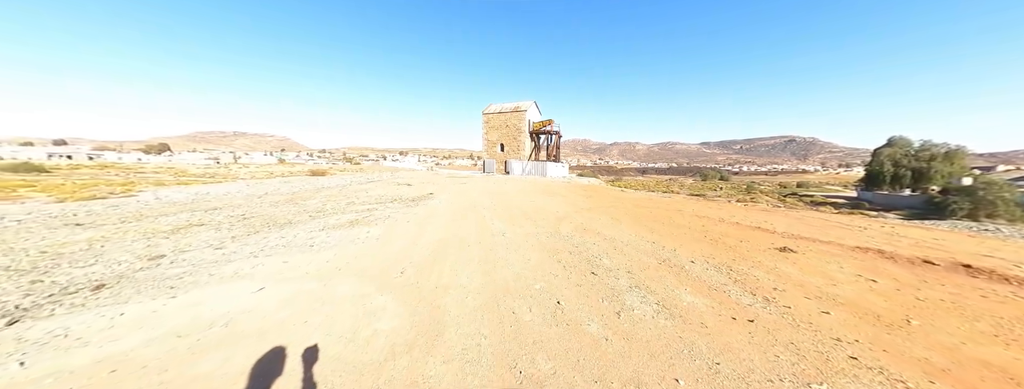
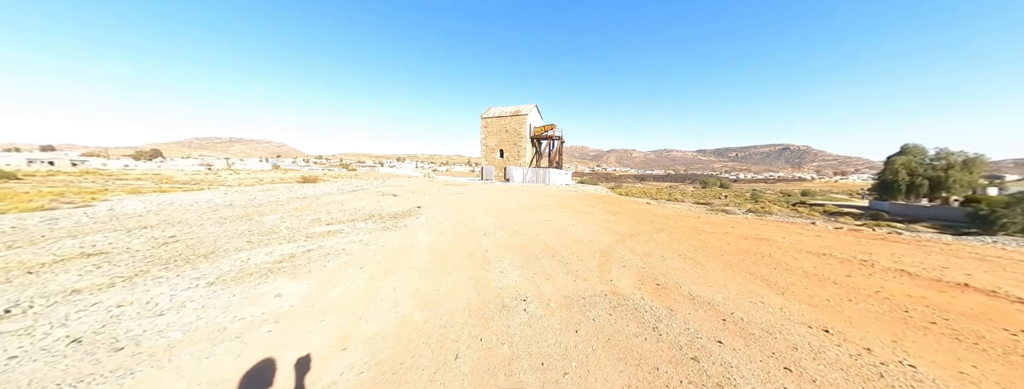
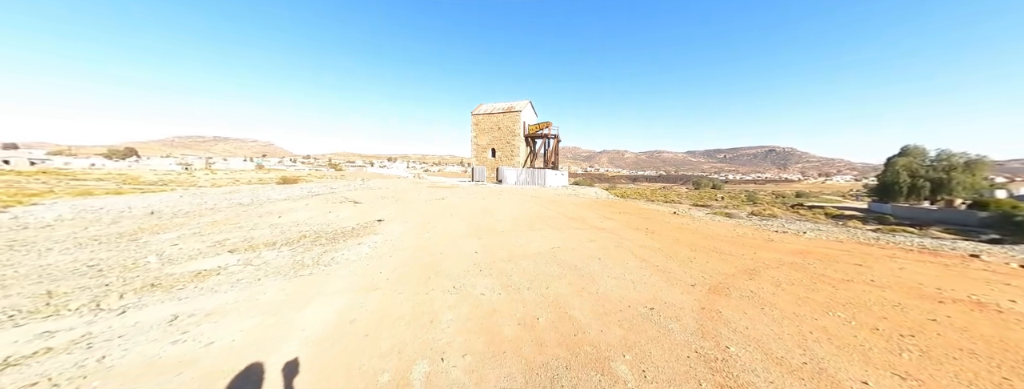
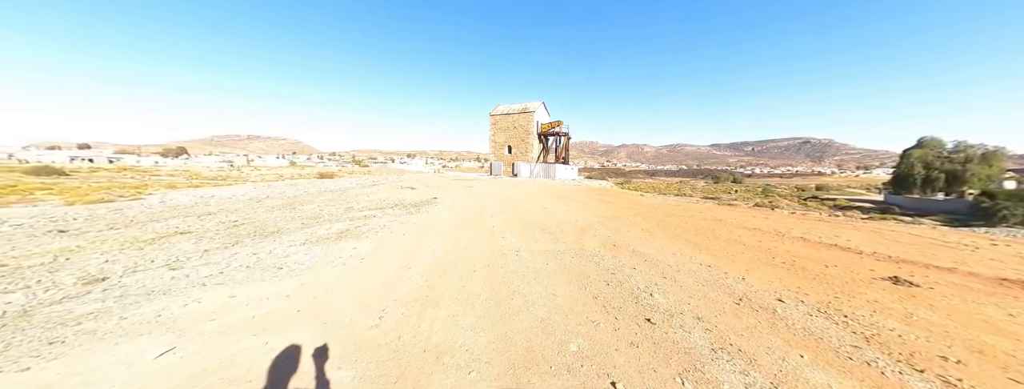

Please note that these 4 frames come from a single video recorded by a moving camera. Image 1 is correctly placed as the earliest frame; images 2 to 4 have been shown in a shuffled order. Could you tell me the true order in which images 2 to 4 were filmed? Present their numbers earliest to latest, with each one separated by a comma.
4, 2, 3
